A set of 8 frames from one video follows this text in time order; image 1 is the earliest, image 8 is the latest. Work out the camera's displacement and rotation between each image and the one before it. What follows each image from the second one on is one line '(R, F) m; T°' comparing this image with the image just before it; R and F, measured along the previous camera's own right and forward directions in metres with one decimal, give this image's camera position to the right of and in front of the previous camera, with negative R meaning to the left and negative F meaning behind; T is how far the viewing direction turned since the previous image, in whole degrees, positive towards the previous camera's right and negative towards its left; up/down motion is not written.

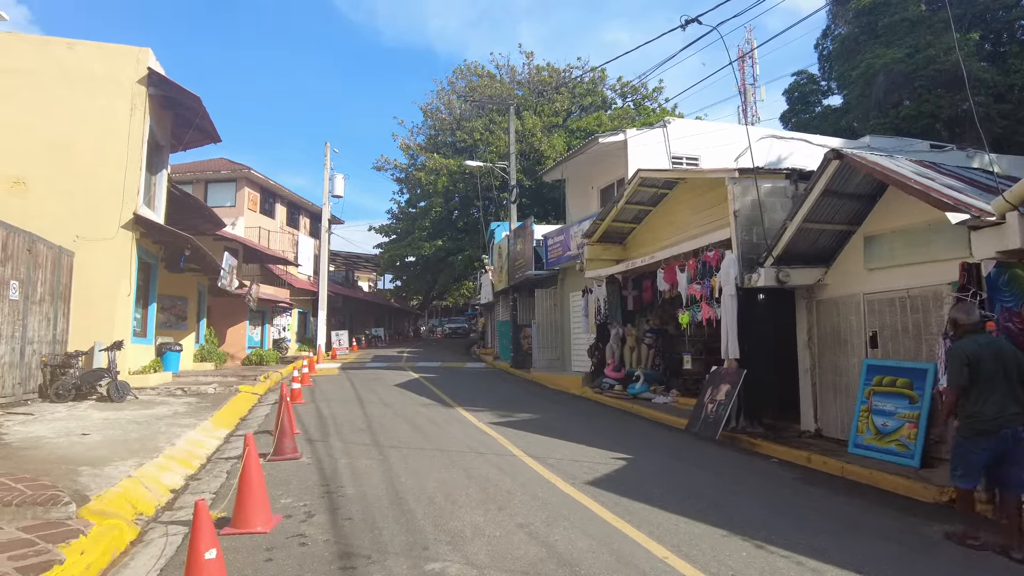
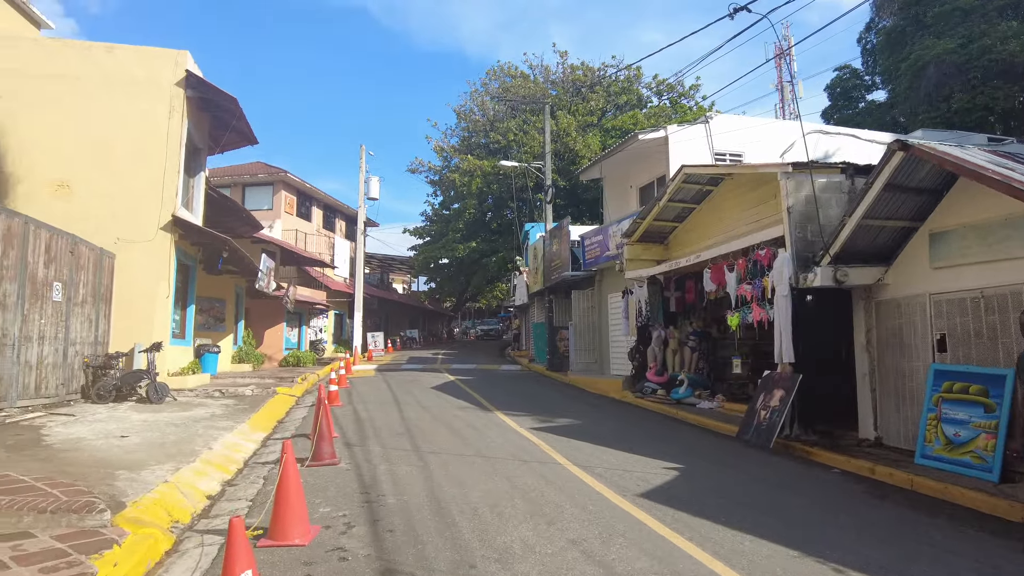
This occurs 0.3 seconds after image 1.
(-0.1, +0.3) m; -3°
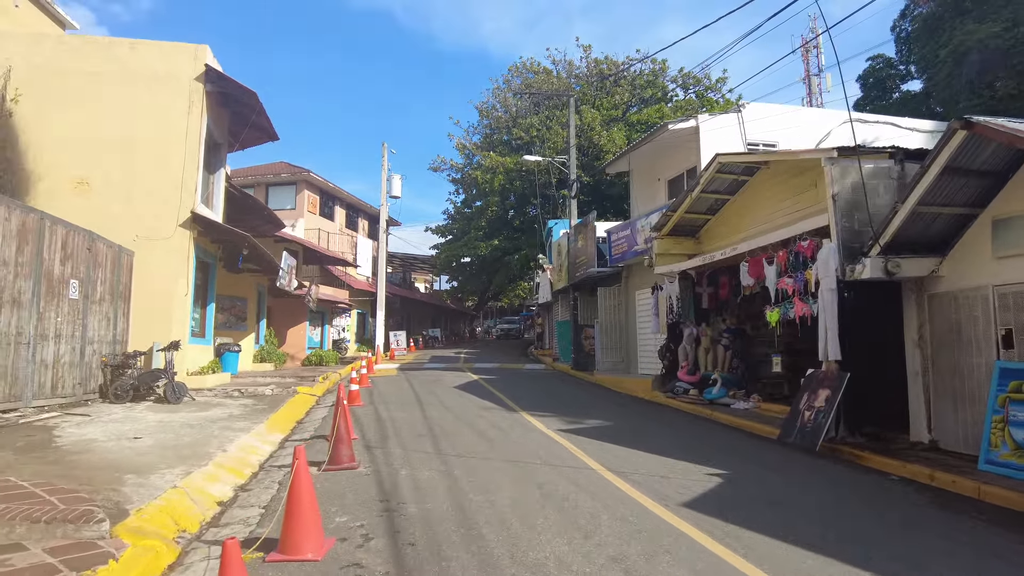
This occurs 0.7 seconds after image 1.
(-0.1, +0.5) m; -2°
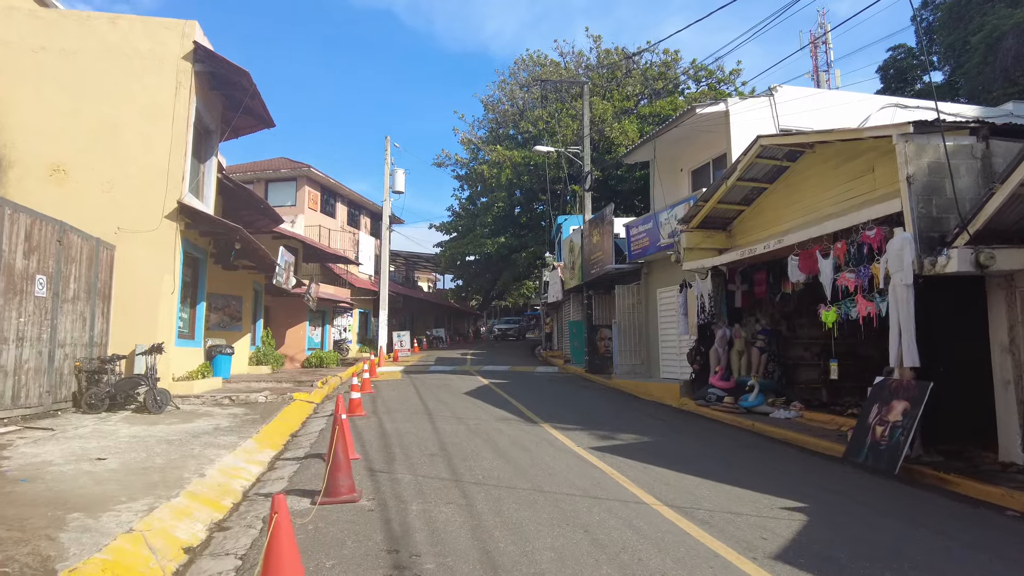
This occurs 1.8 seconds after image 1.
(-0.3, +1.2) m; 0°
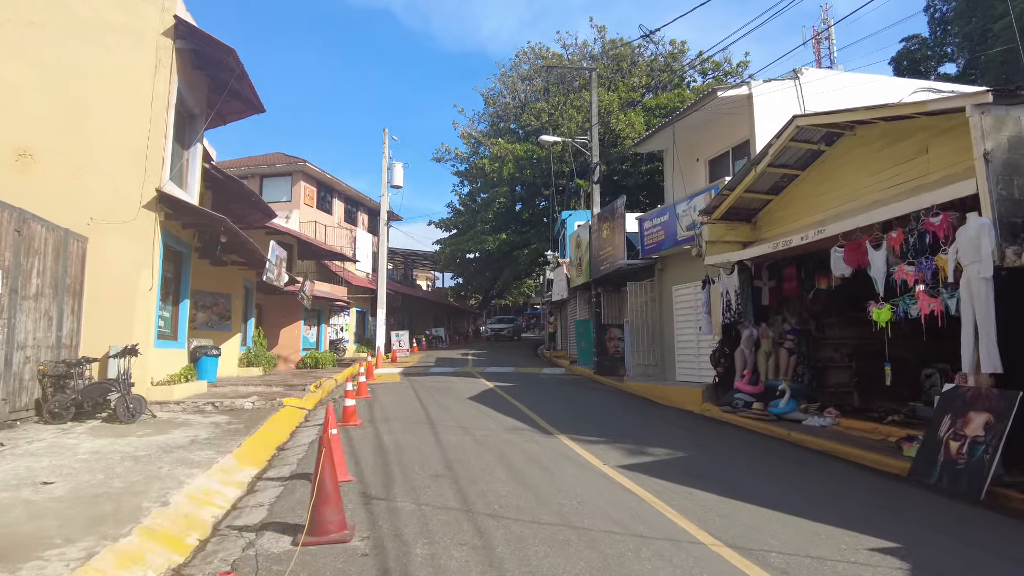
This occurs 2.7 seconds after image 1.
(-0.2, +1.0) m; 0°
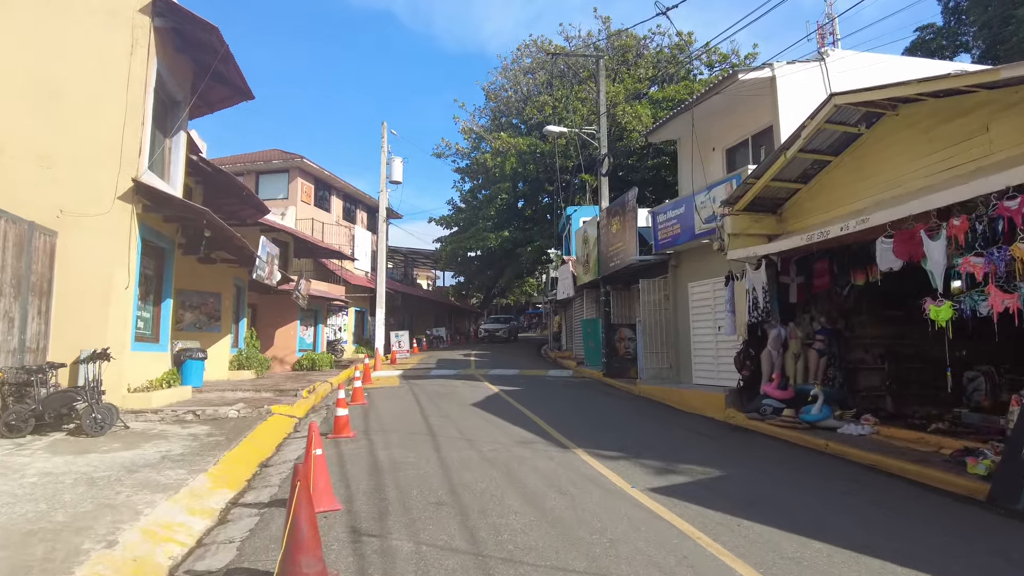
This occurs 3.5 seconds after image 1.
(-0.1, +0.9) m; 0°
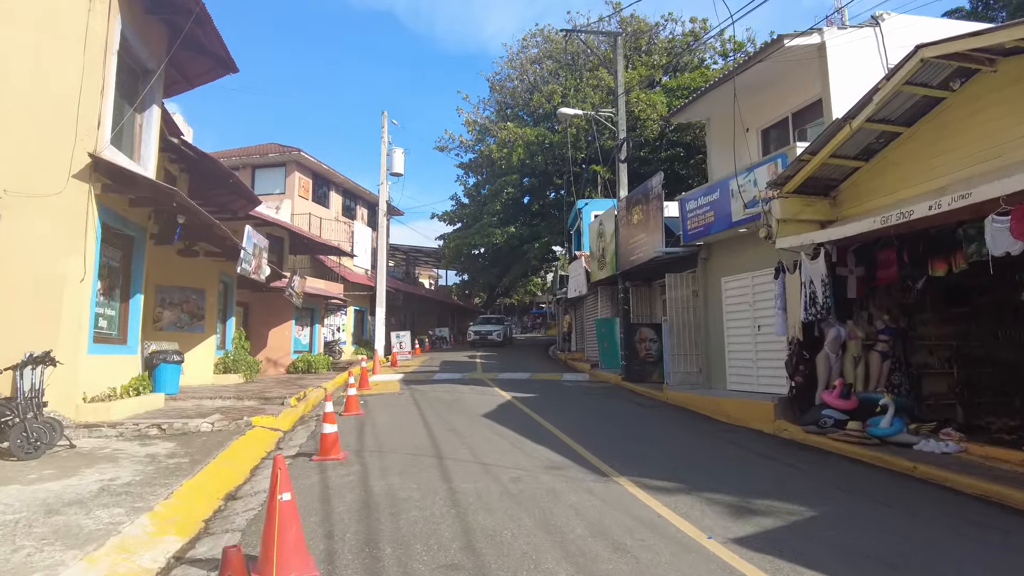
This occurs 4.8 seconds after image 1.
(-0.2, +1.5) m; 0°
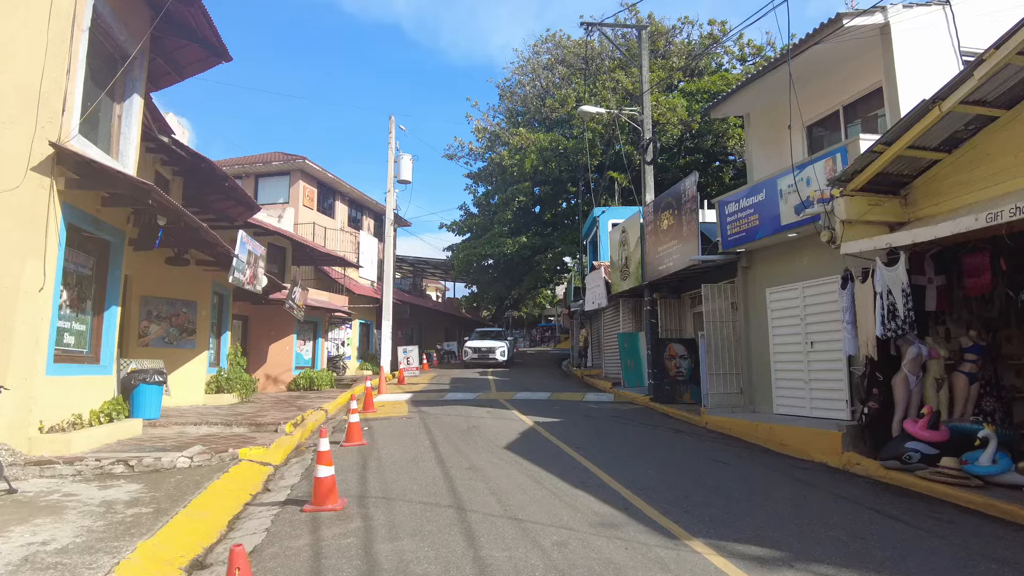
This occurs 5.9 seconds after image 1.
(-0.3, +1.3) m; -1°
